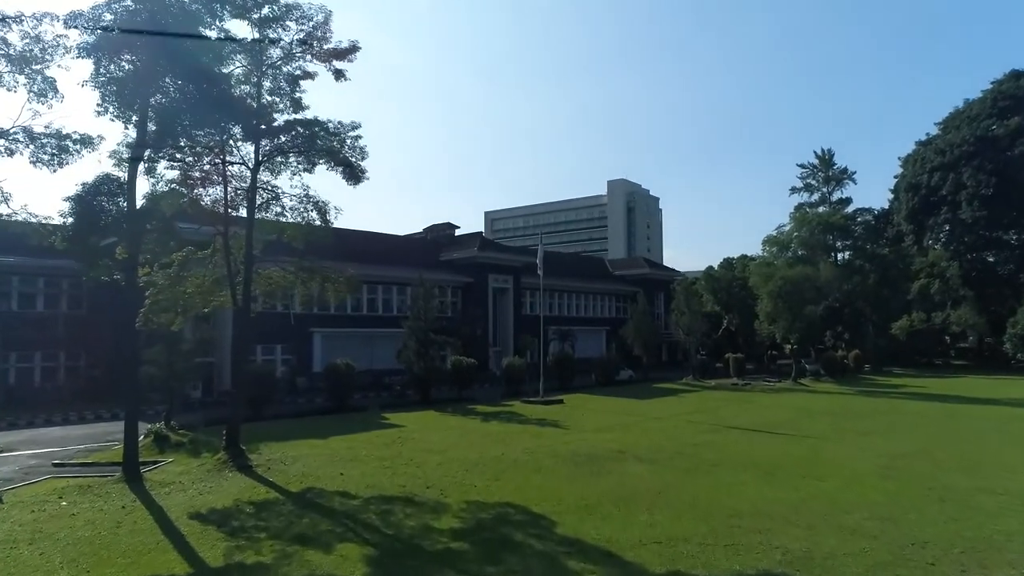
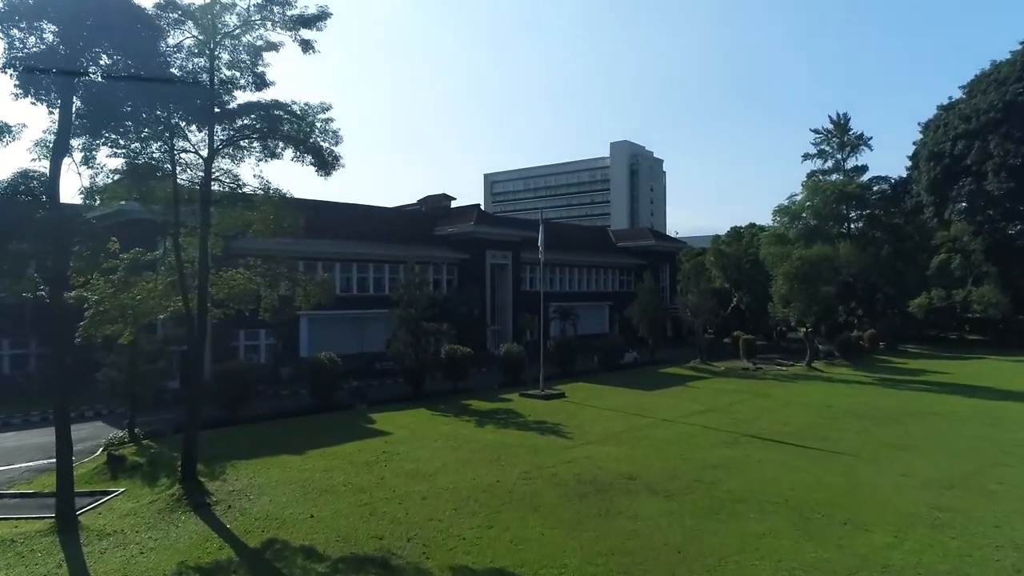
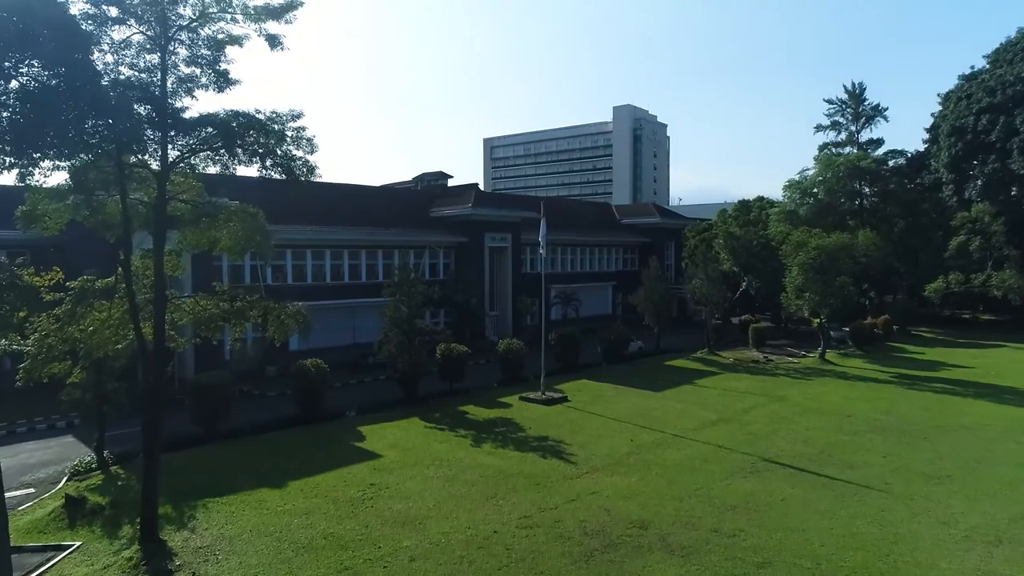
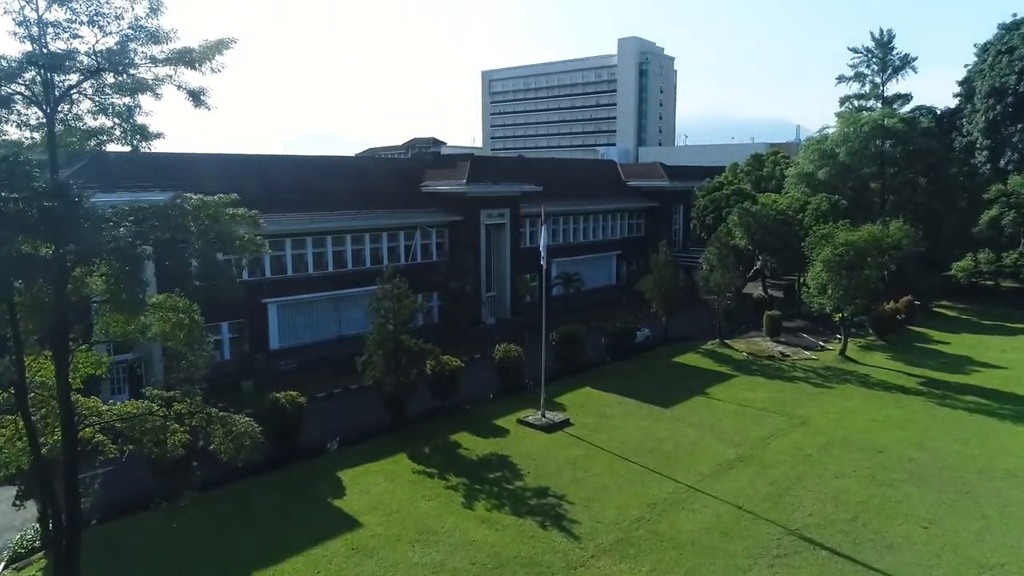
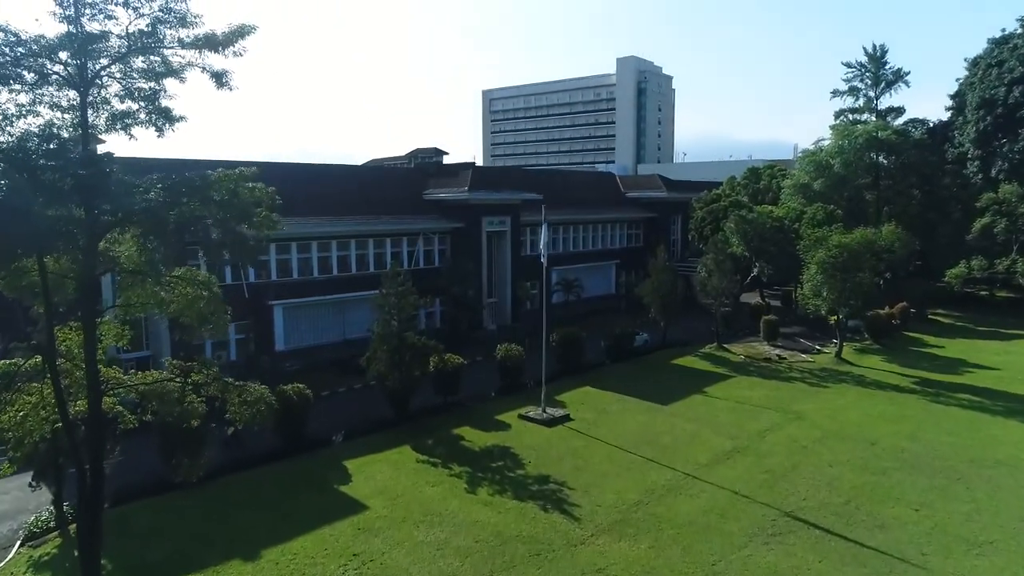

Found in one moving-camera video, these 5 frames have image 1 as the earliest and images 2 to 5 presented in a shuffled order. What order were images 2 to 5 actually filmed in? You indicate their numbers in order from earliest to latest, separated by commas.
2, 3, 5, 4
